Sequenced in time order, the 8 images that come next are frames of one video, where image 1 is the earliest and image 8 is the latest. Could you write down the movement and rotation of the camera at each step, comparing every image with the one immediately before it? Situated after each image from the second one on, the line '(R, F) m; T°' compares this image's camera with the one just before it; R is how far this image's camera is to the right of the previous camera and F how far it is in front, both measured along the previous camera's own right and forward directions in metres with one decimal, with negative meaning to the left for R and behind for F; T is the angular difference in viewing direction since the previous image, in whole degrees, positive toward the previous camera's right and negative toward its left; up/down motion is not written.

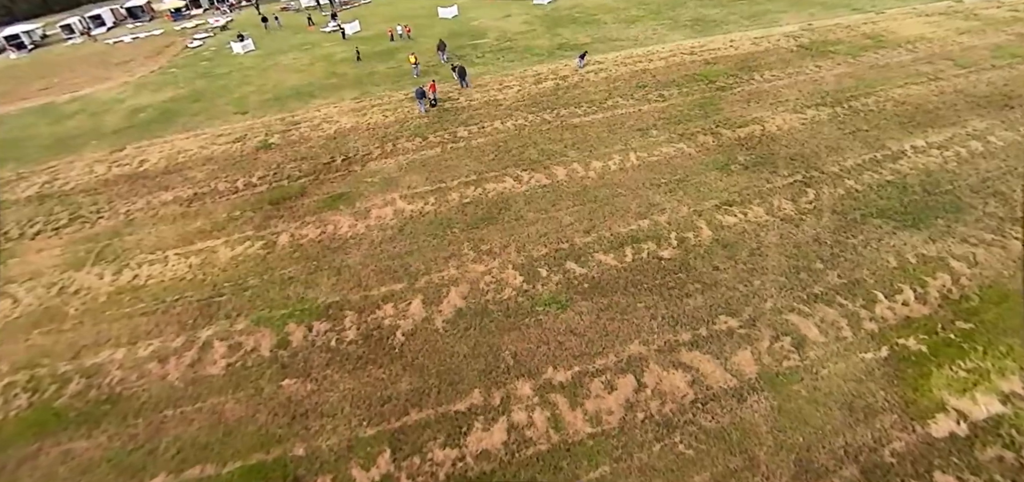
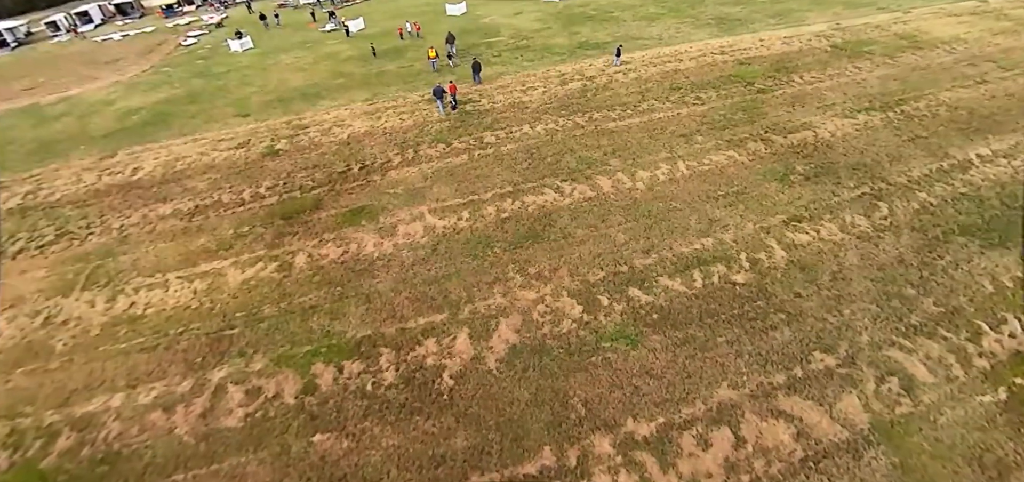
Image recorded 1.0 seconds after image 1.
(-1.5, +1.4) m; +1°
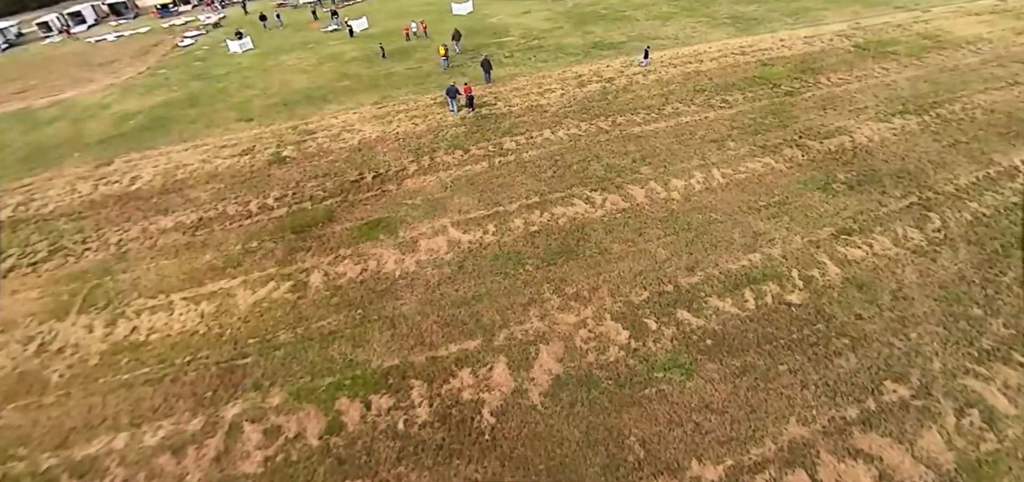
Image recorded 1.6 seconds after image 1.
(-1.0, +0.8) m; +1°
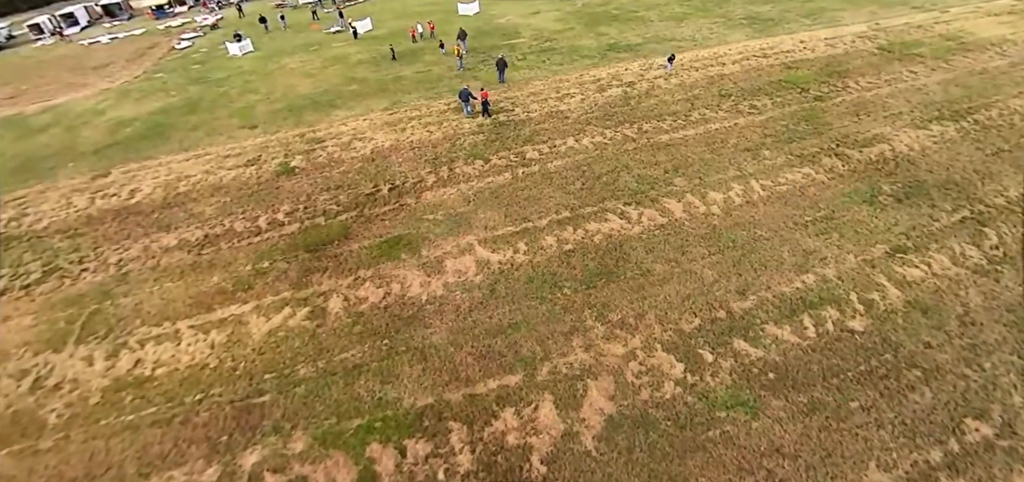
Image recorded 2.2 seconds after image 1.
(-1.0, +0.8) m; +1°
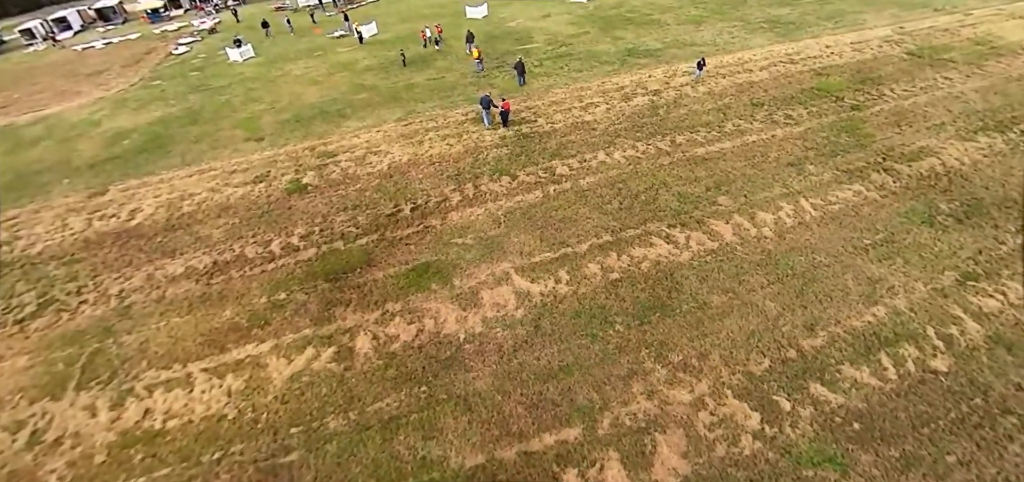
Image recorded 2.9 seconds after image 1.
(-1.1, +0.9) m; +1°
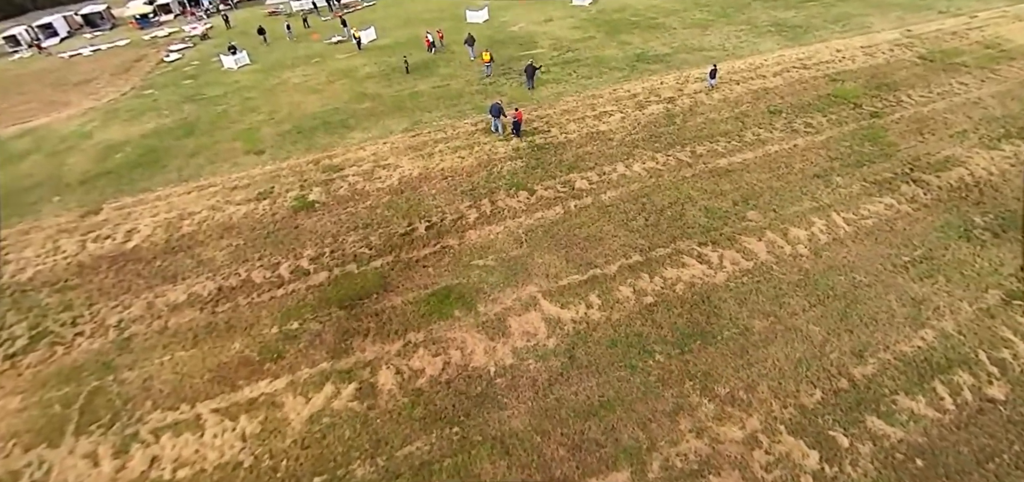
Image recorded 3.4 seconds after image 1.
(-0.8, +0.6) m; +1°
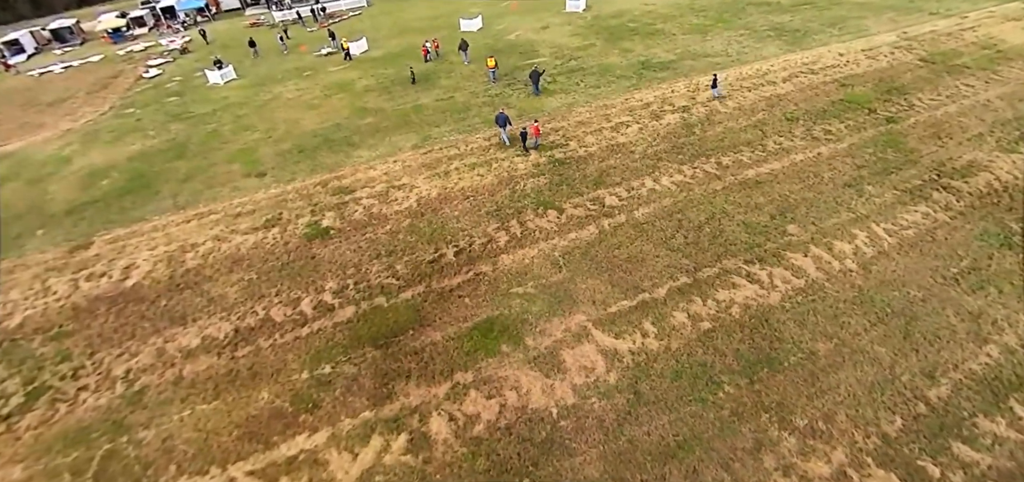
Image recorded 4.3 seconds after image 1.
(-1.4, +0.6) m; +2°
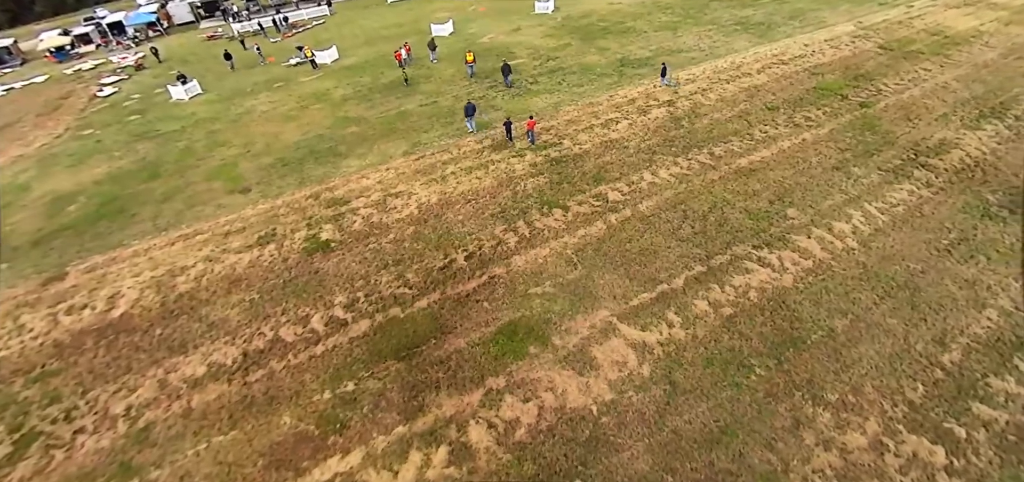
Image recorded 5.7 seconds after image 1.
(-1.1, +0.1) m; +4°
